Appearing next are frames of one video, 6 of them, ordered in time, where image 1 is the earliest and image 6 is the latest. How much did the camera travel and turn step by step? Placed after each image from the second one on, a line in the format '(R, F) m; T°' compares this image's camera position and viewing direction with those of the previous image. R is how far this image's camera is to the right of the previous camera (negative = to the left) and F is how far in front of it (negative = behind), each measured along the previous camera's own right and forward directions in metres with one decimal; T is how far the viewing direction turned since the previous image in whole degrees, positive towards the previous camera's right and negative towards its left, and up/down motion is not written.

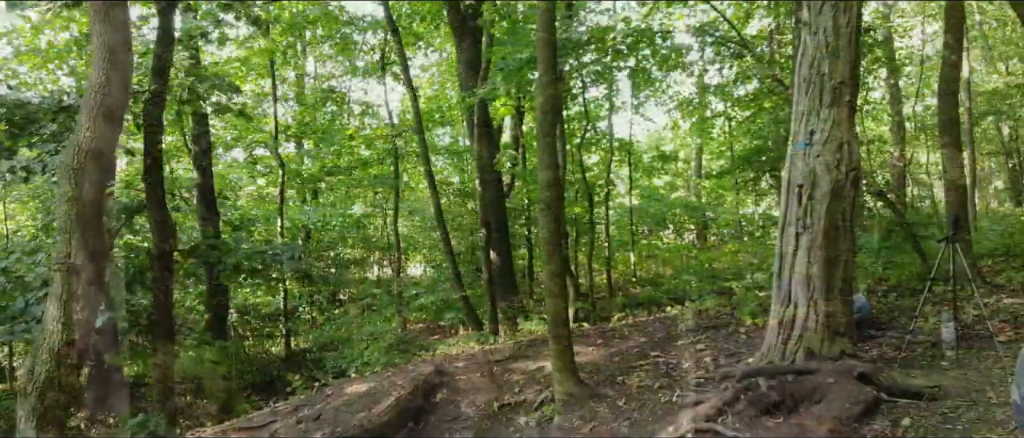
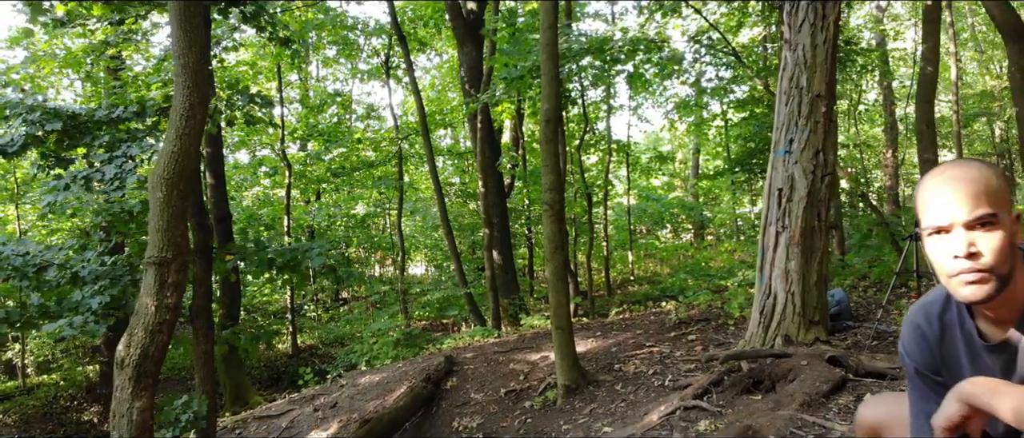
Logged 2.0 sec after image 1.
(-0.1, -0.4) m; 0°
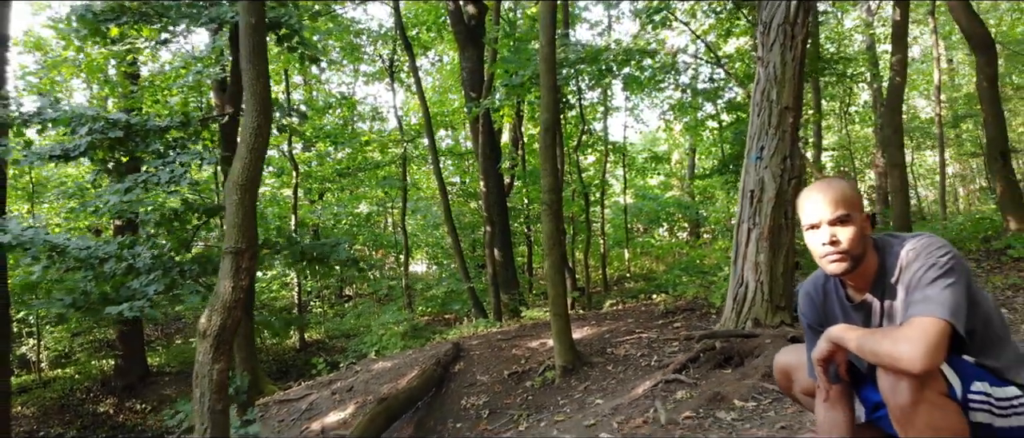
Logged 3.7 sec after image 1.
(0.0, -0.6) m; 0°
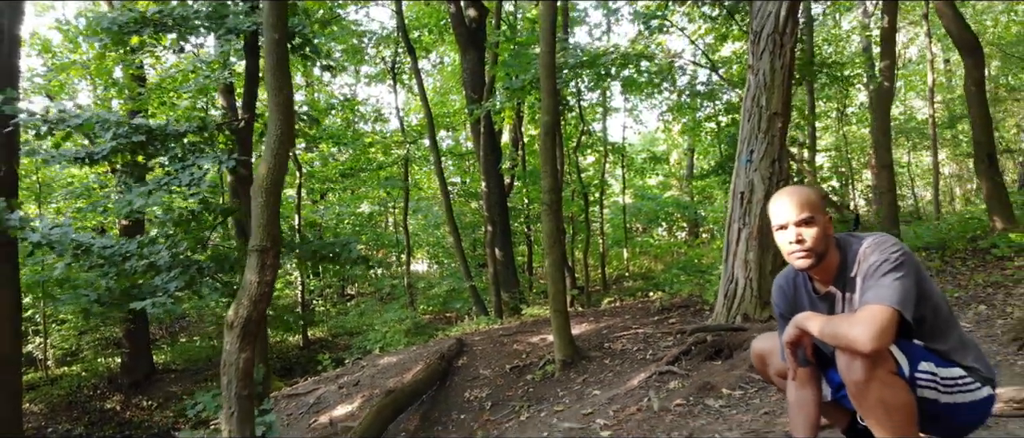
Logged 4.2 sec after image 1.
(0.0, -0.3) m; 0°
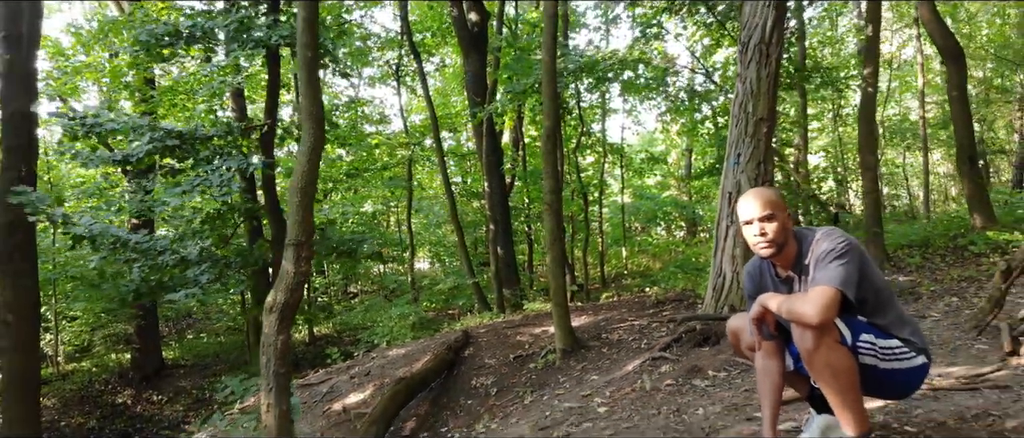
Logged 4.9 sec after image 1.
(0.0, -0.4) m; 0°
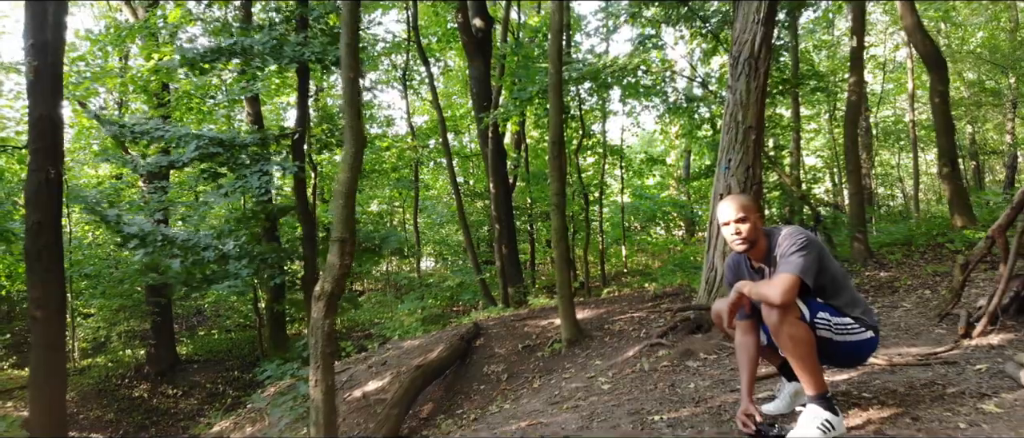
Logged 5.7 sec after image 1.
(-0.1, -0.6) m; 0°
